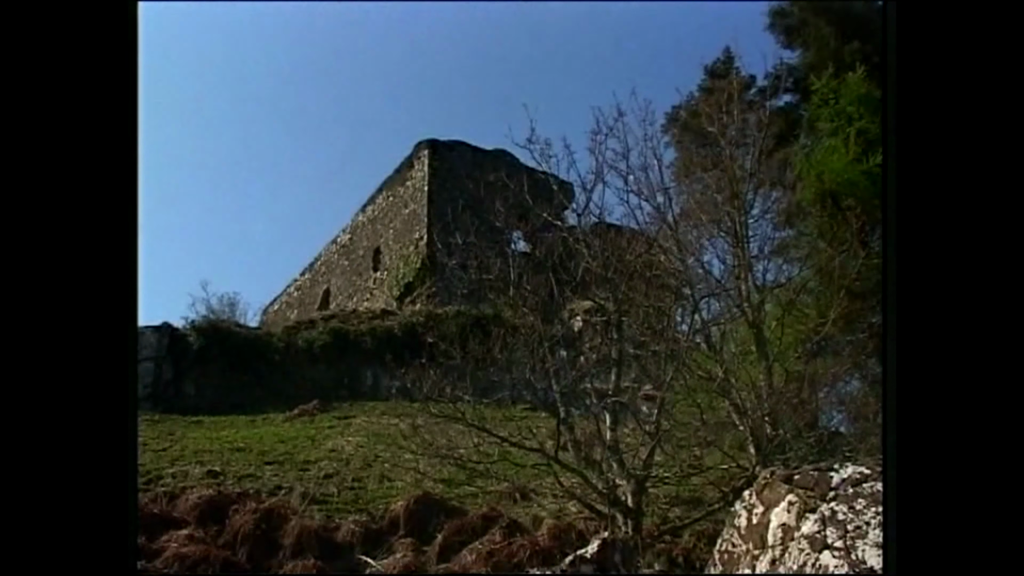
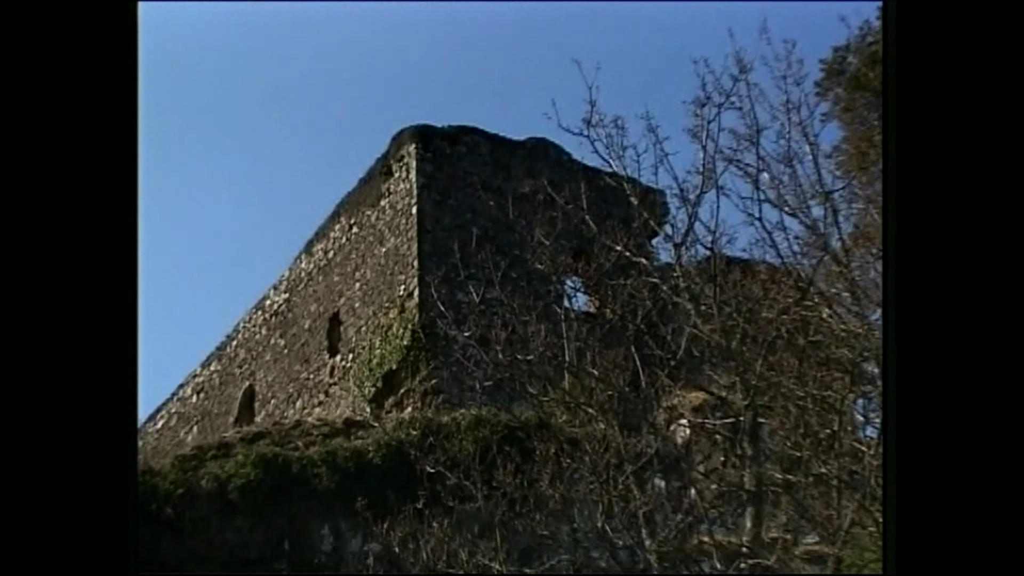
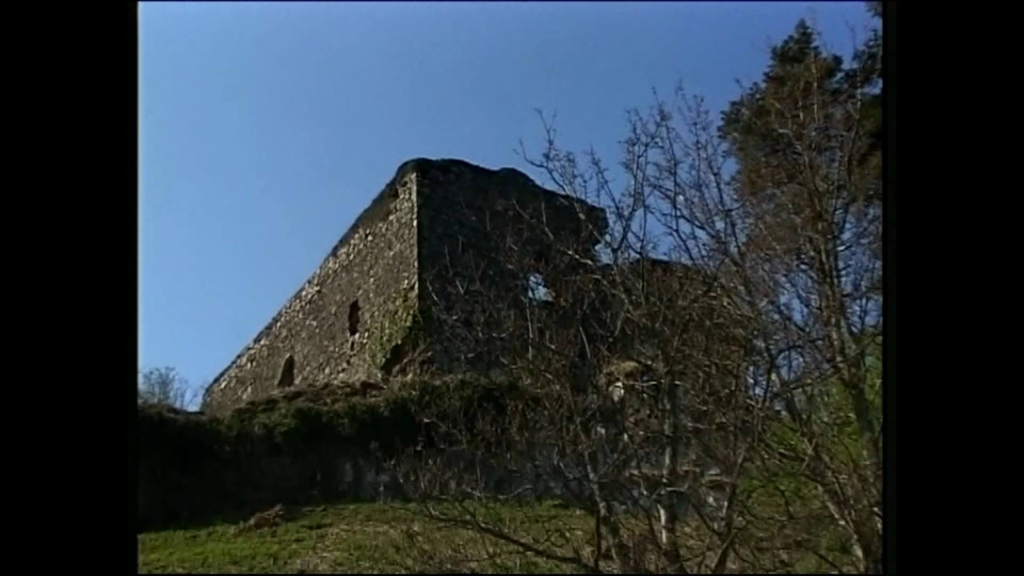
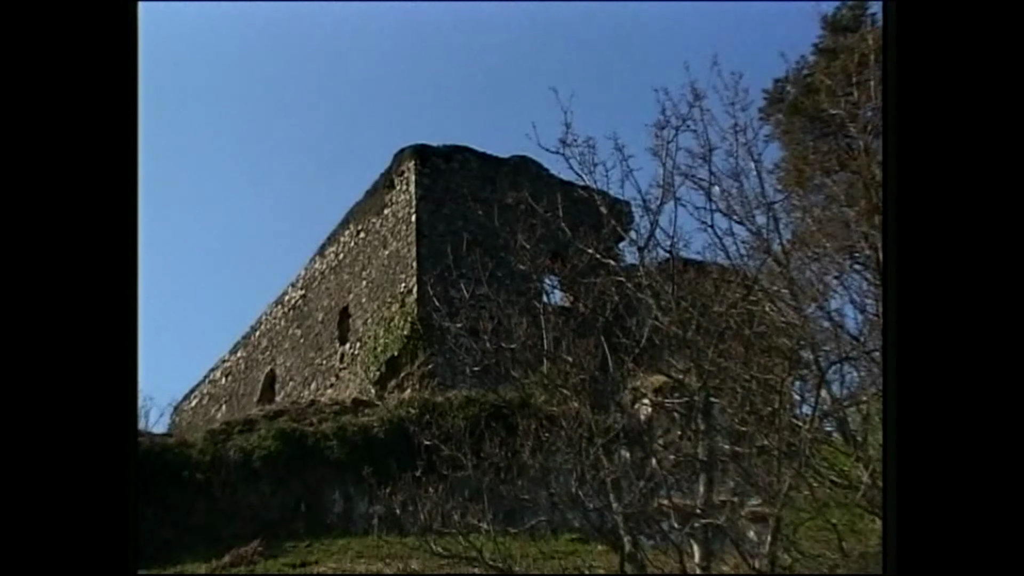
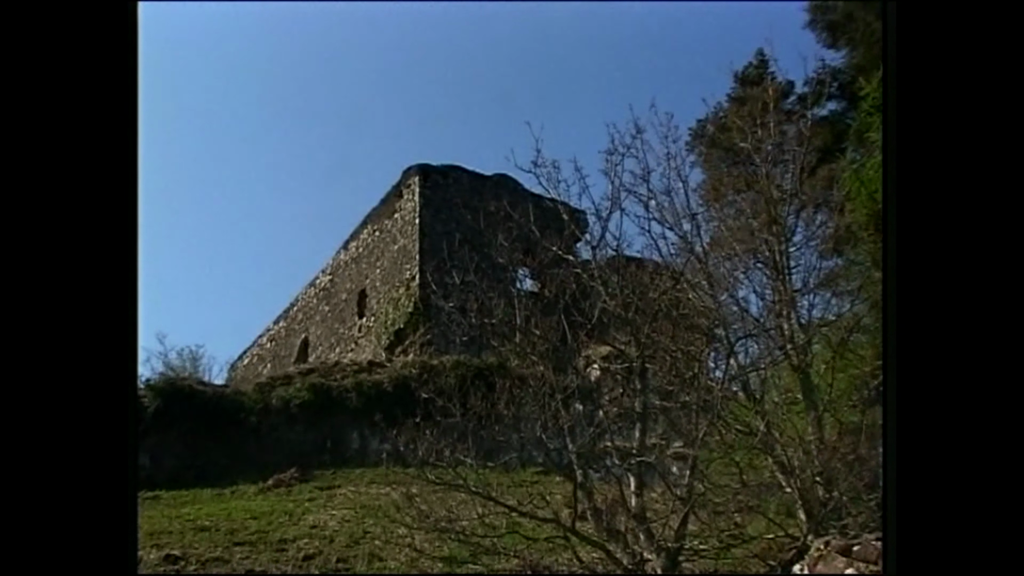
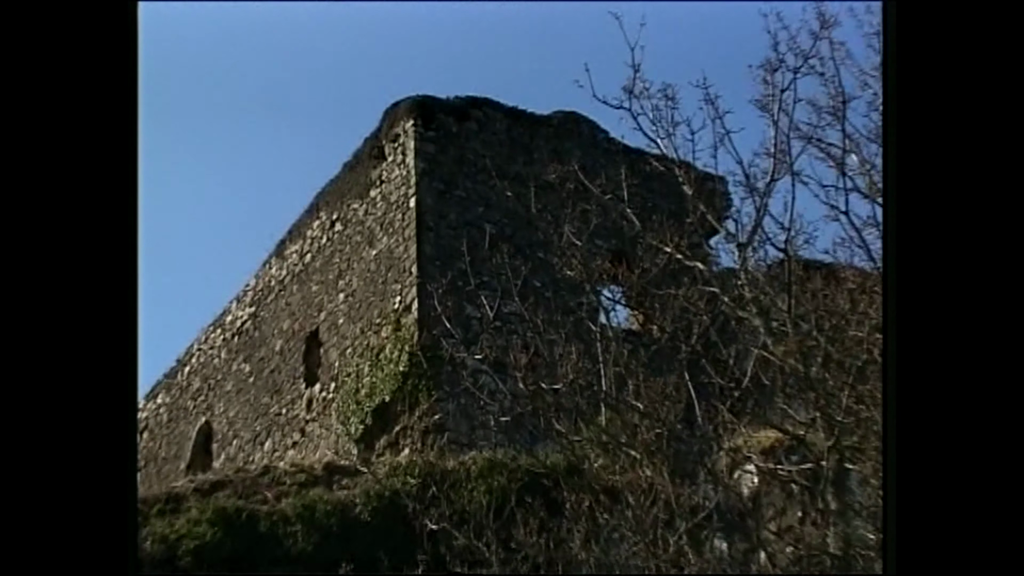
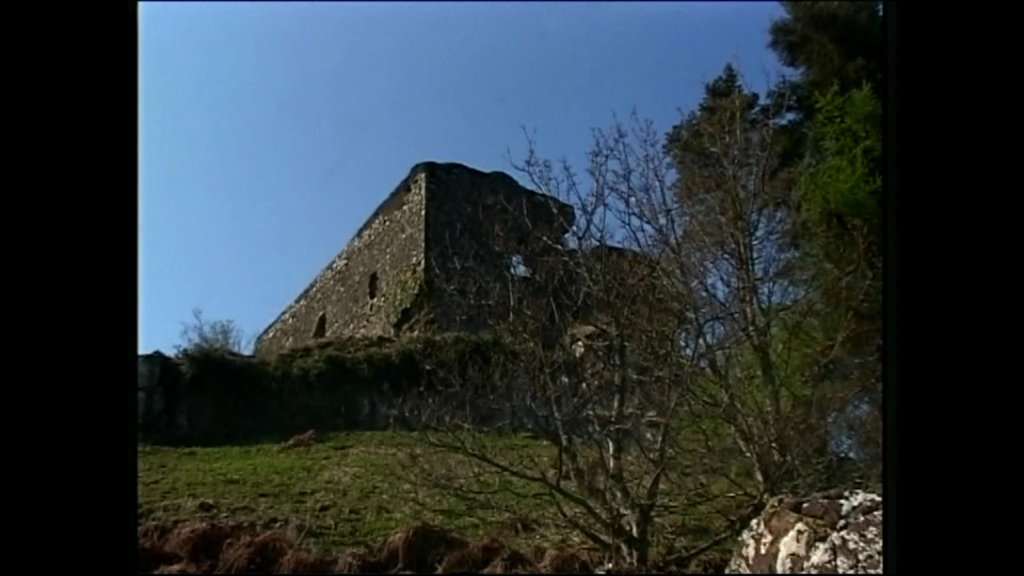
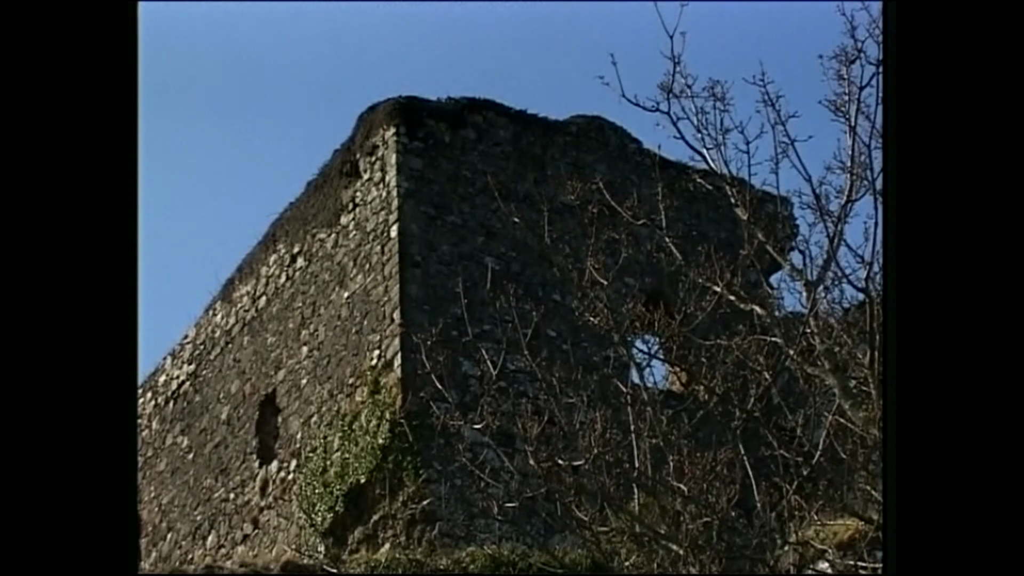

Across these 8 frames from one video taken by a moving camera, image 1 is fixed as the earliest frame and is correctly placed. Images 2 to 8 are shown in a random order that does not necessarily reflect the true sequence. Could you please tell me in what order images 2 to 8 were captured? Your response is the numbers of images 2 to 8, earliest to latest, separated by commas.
7, 5, 3, 4, 2, 6, 8
